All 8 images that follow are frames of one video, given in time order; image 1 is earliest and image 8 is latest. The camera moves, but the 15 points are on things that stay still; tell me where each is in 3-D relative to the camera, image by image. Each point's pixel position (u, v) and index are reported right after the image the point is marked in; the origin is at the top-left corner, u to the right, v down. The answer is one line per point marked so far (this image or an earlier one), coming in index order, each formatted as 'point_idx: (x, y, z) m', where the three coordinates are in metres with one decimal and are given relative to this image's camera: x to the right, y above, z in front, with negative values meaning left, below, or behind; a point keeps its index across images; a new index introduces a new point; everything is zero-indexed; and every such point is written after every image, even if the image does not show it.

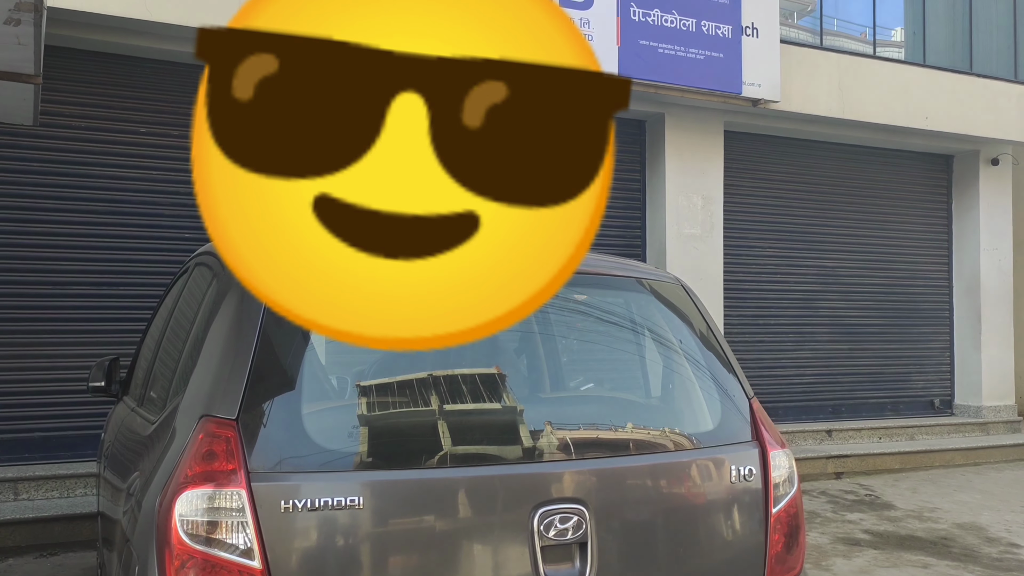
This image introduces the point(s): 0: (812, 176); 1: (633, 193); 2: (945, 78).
0: (+3.8, +1.4, +10.3) m
1: (+1.4, +1.1, +9.3) m
2: (+5.5, +2.7, +10.2) m
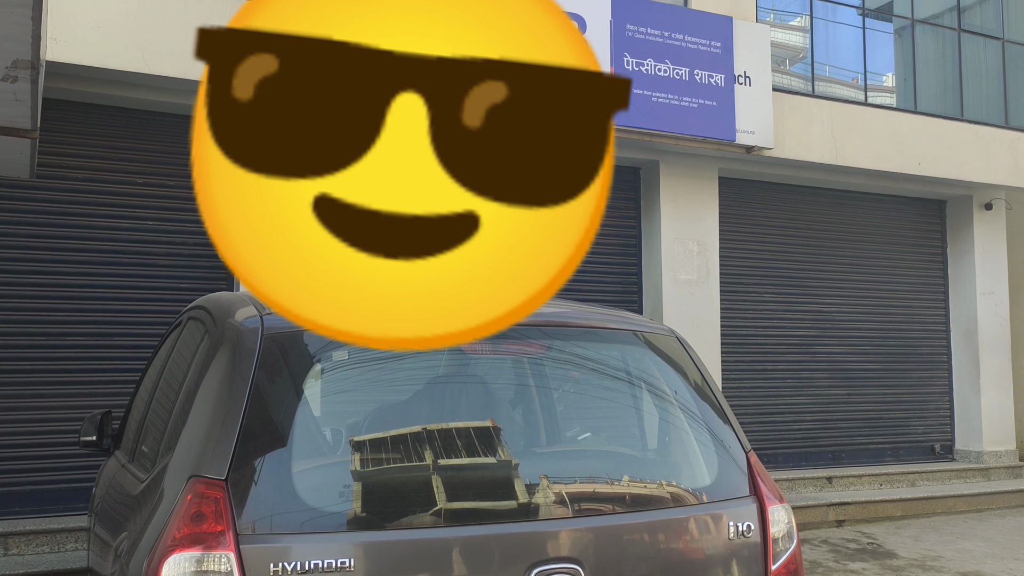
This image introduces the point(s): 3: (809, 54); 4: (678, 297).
0: (+3.8, +0.9, +10.4) m
1: (+1.3, +0.6, +9.3) m
2: (+5.4, +2.1, +10.3) m
3: (+3.7, +2.8, +9.8) m
4: (+1.8, -0.1, +8.9) m
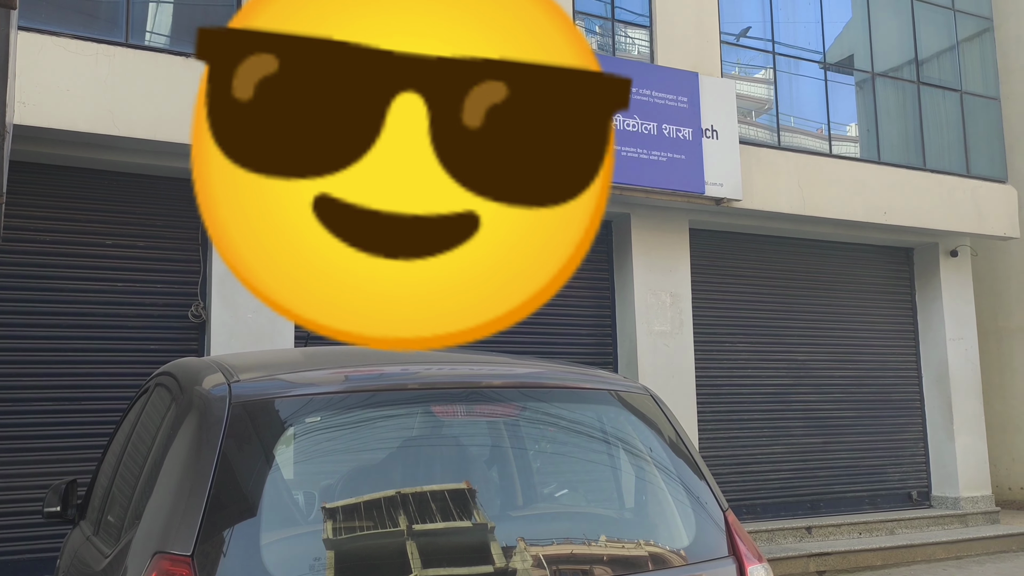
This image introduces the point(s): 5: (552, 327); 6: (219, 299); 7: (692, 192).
0: (+3.4, +0.2, +10.5) m
1: (+1.0, 0.0, +9.3) m
2: (+5.1, +1.5, +10.6) m
3: (+3.3, +2.2, +10.1) m
4: (+1.6, -0.7, +9.0) m
5: (+0.4, -0.4, +9.0) m
6: (-2.5, -0.1, +6.9) m
7: (+1.9, +1.0, +8.7) m
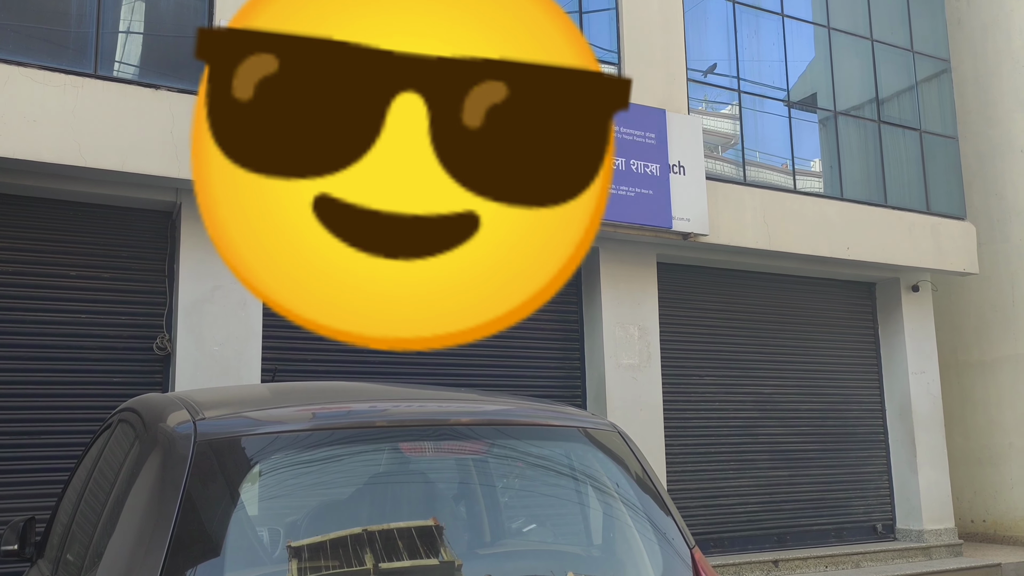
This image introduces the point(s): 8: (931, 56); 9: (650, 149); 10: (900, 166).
0: (+3.1, -0.2, +10.6) m
1: (+0.7, -0.4, +9.4) m
2: (+4.7, +1.0, +10.9) m
3: (+2.9, +1.8, +10.3) m
4: (+1.2, -1.0, +9.0) m
5: (+0.1, -0.8, +9.0) m
6: (-2.8, -0.4, +6.9) m
7: (+1.6, +0.7, +8.8) m
8: (+6.5, +3.6, +12.5) m
9: (+1.5, +1.5, +9.0) m
10: (+5.6, +1.7, +11.6) m
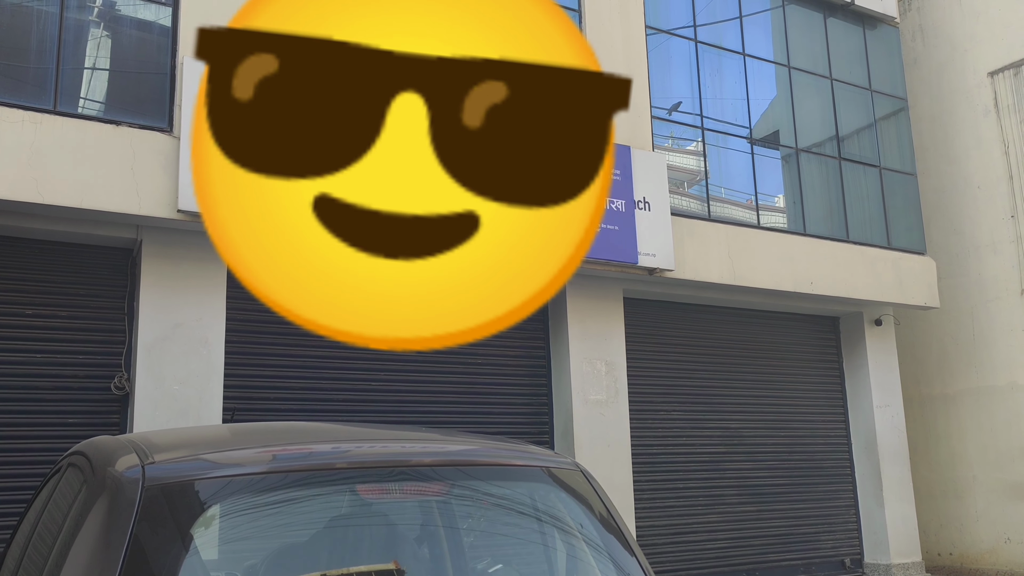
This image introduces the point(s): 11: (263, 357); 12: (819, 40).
0: (+2.6, -0.7, +10.7) m
1: (+0.3, -0.8, +9.4) m
2: (+4.3, +0.6, +11.0) m
3: (+2.5, +1.4, +10.4) m
4: (+0.9, -1.4, +9.0) m
5: (-0.3, -1.2, +9.0) m
6: (-3.1, -0.7, +6.7) m
7: (+1.3, +0.3, +8.9) m
8: (+6.0, +3.1, +12.8) m
9: (+1.2, +1.1, +9.1) m
10: (+5.1, +1.3, +11.8) m
11: (-2.4, -0.7, +7.7) m
12: (+4.6, +3.7, +12.1) m
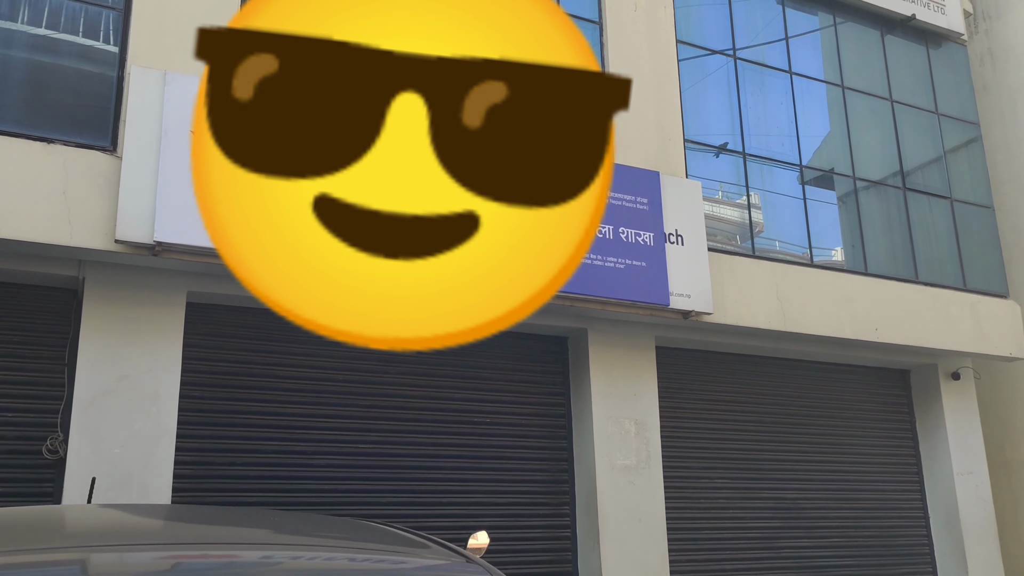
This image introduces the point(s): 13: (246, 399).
0: (+2.9, -1.2, +9.3) m
1: (+0.5, -1.3, +8.1) m
2: (+4.5, 0.0, +9.6) m
3: (+2.7, +0.8, +9.2) m
4: (+1.0, -1.9, +7.7) m
5: (-0.1, -1.7, +7.7) m
6: (-3.1, -1.0, +5.7) m
7: (+1.4, -0.2, +7.7) m
8: (+6.3, +2.4, +11.5) m
9: (+1.3, +0.7, +7.9) m
10: (+5.4, +0.6, +10.4) m
11: (-2.3, -1.0, +6.6) m
12: (+4.9, +3.1, +10.9) m
13: (-2.2, -0.9, +6.7) m
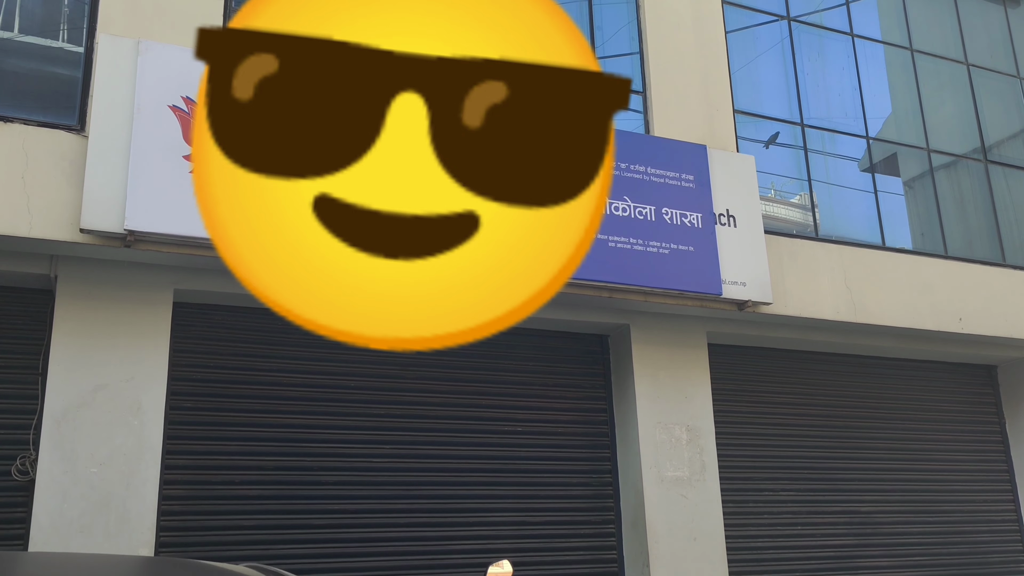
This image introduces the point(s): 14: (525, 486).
0: (+3.2, -1.1, +8.3) m
1: (+0.8, -1.2, +7.3) m
2: (+4.9, +0.2, +8.5) m
3: (+3.1, +0.9, +8.2) m
4: (+1.3, -1.8, +6.8) m
5: (+0.2, -1.6, +6.9) m
6: (-2.9, -1.0, +5.1) m
7: (+1.6, 0.0, +6.8) m
8: (+6.7, +2.6, +10.3) m
9: (+1.5, +0.8, +7.0) m
10: (+5.8, +0.8, +9.3) m
11: (-2.1, -1.0, +5.9) m
12: (+5.3, +3.2, +9.8) m
13: (-2.0, -0.9, +6.0) m
14: (+0.1, -1.7, +6.8) m
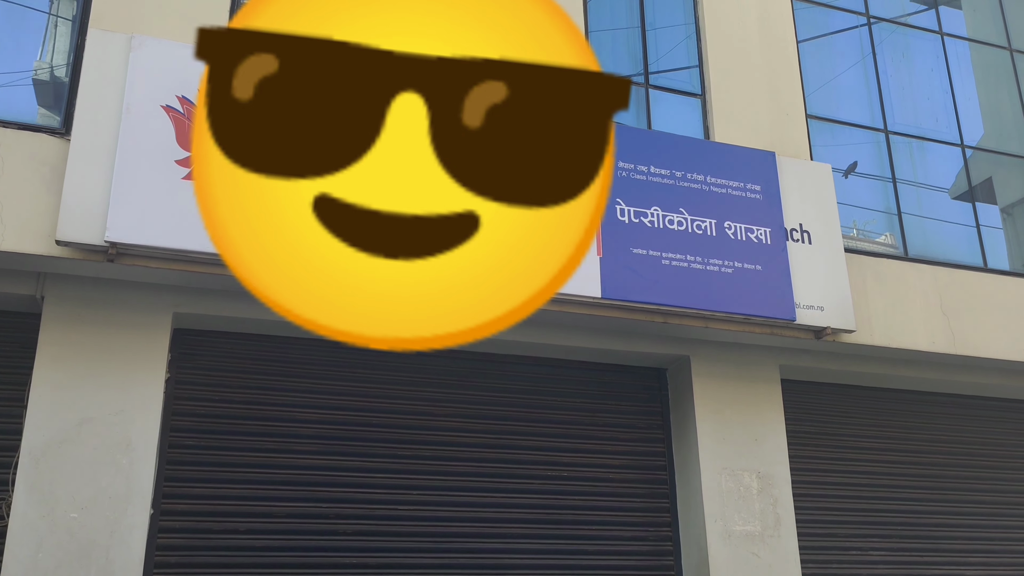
0: (+3.7, -1.4, +7.2) m
1: (+1.1, -1.5, +6.4) m
2: (+5.3, -0.1, +7.4) m
3: (+3.5, +0.7, +7.3) m
4: (+1.6, -2.0, +5.8) m
5: (+0.5, -1.8, +6.0) m
6: (-2.7, -1.1, +4.5) m
7: (+1.9, -0.2, +5.9) m
8: (+7.3, +2.2, +9.1) m
9: (+1.9, +0.6, +6.2) m
10: (+6.3, +0.5, +8.1) m
11: (-1.8, -1.2, +5.3) m
12: (+5.8, +2.9, +8.8) m
13: (-1.7, -1.1, +5.4) m
14: (+0.4, -1.9, +6.0) m
